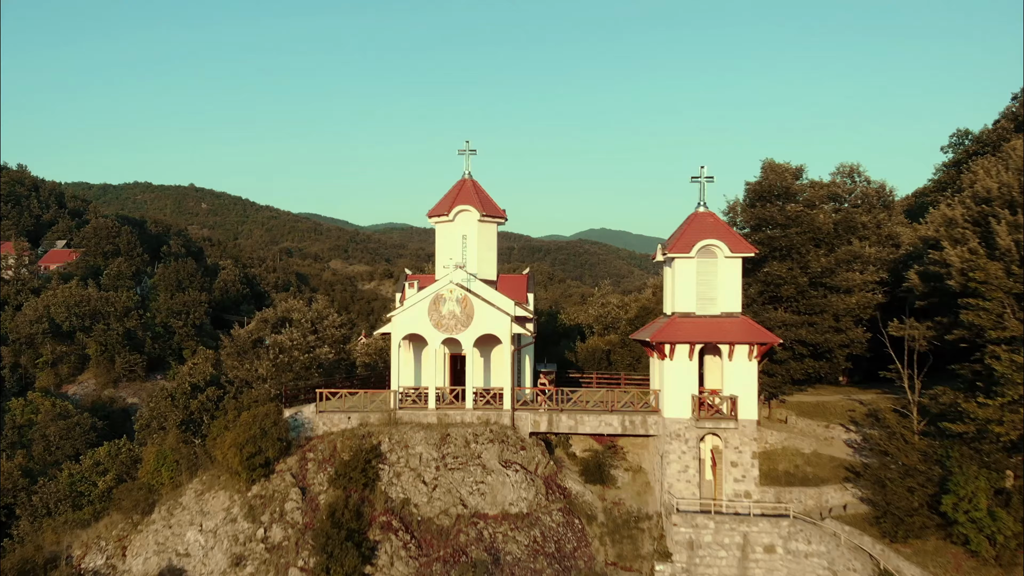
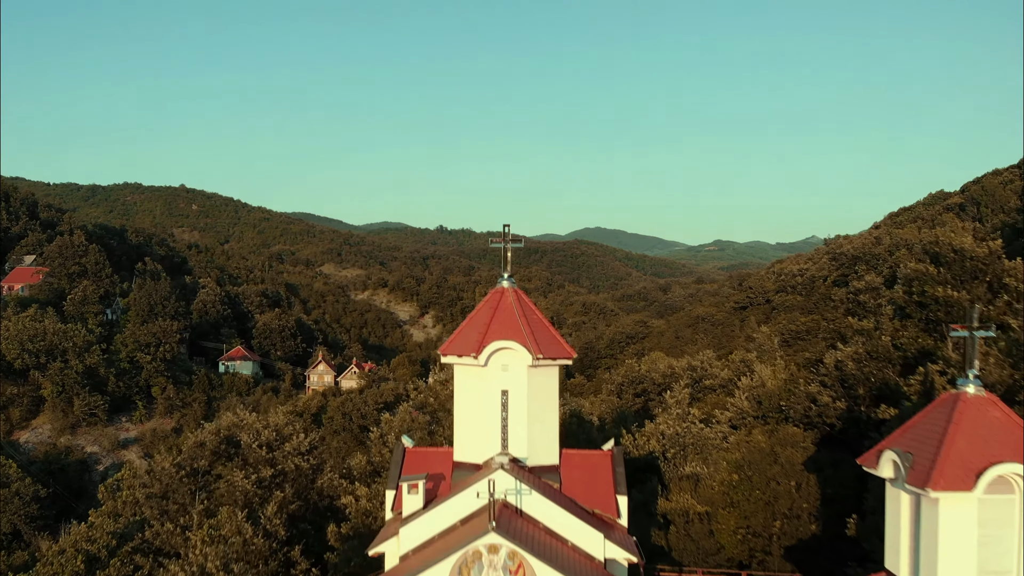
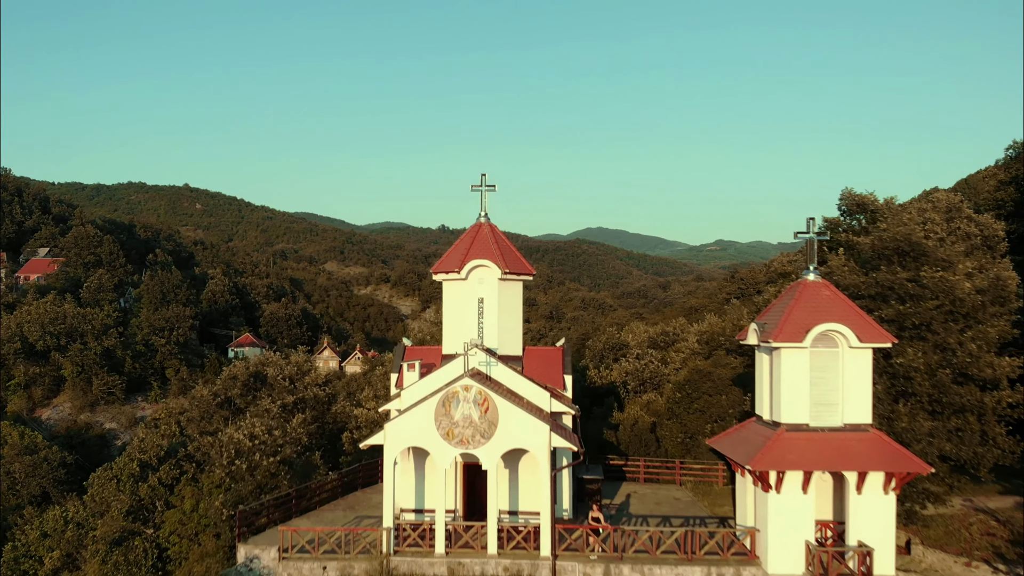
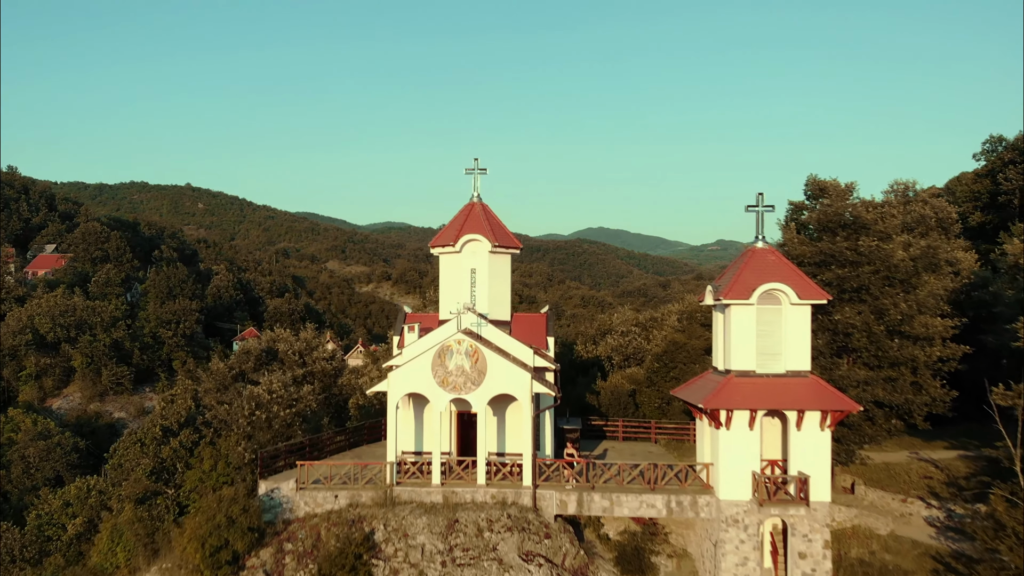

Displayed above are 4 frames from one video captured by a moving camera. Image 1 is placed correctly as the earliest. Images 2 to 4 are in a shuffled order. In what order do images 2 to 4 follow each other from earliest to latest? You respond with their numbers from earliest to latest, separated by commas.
4, 3, 2
